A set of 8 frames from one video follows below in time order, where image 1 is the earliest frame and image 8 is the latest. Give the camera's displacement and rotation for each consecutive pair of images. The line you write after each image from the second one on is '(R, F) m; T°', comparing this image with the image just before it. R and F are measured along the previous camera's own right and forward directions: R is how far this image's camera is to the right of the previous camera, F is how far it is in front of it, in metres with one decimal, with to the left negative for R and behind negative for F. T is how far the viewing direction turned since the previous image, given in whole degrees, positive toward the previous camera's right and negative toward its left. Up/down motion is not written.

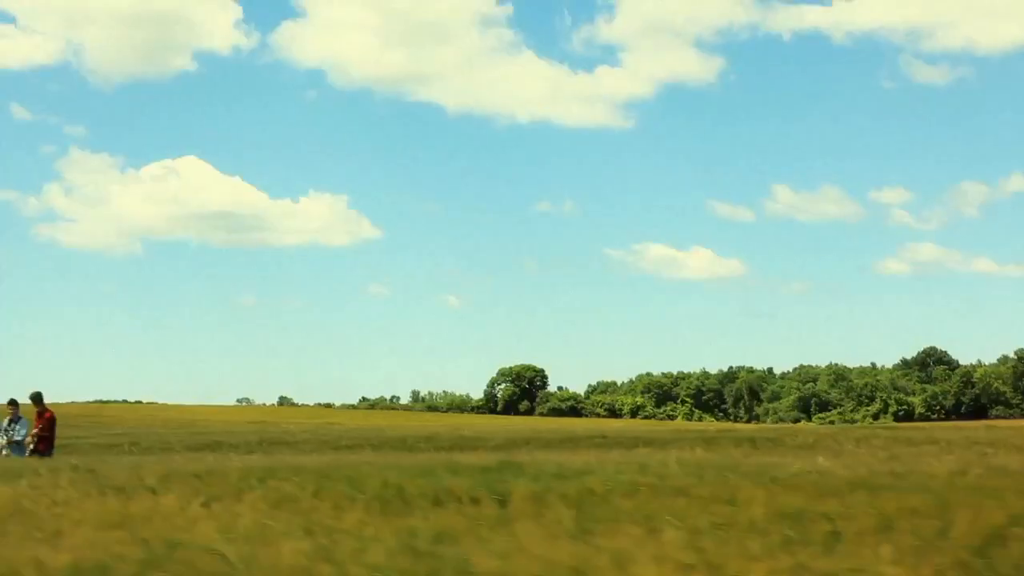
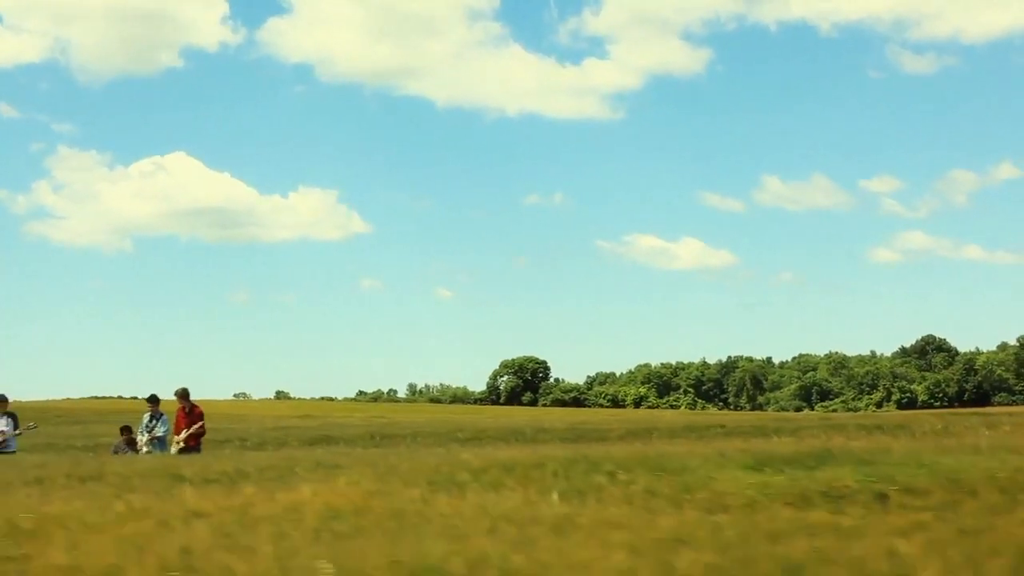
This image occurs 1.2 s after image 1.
(-4.8, +1.0) m; 0°
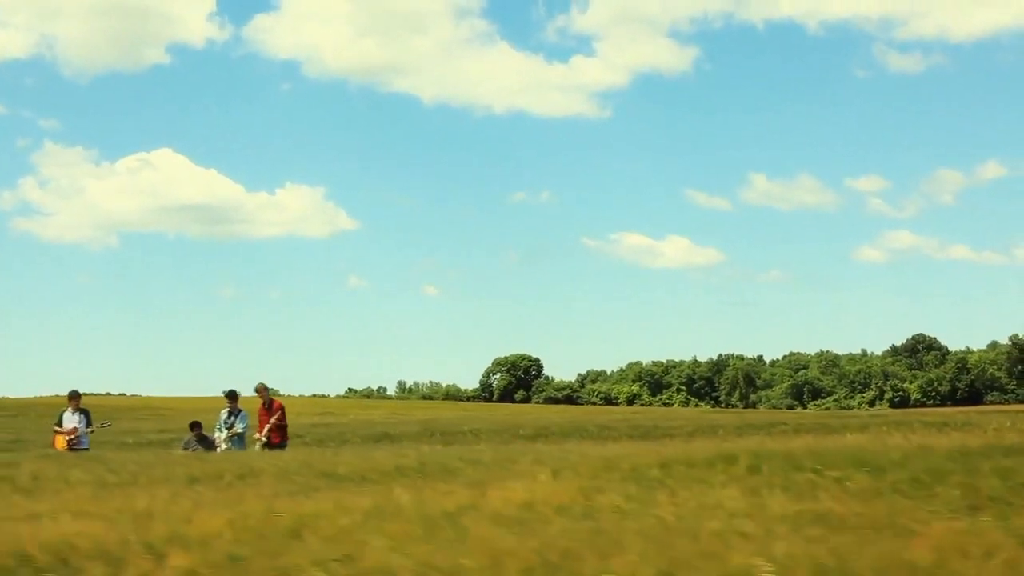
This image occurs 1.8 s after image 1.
(-2.9, +0.6) m; +1°
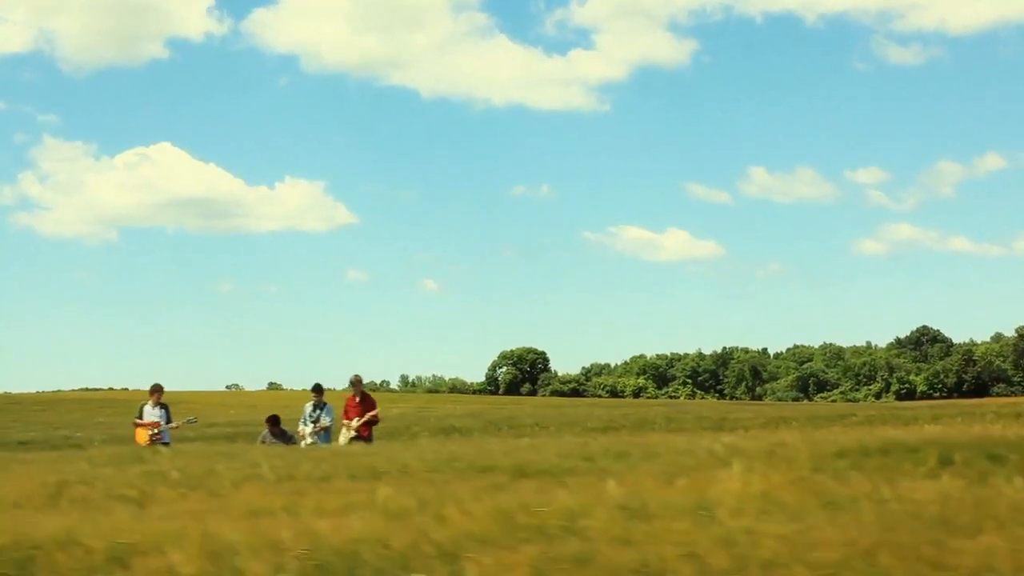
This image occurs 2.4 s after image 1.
(-2.5, +0.5) m; 0°
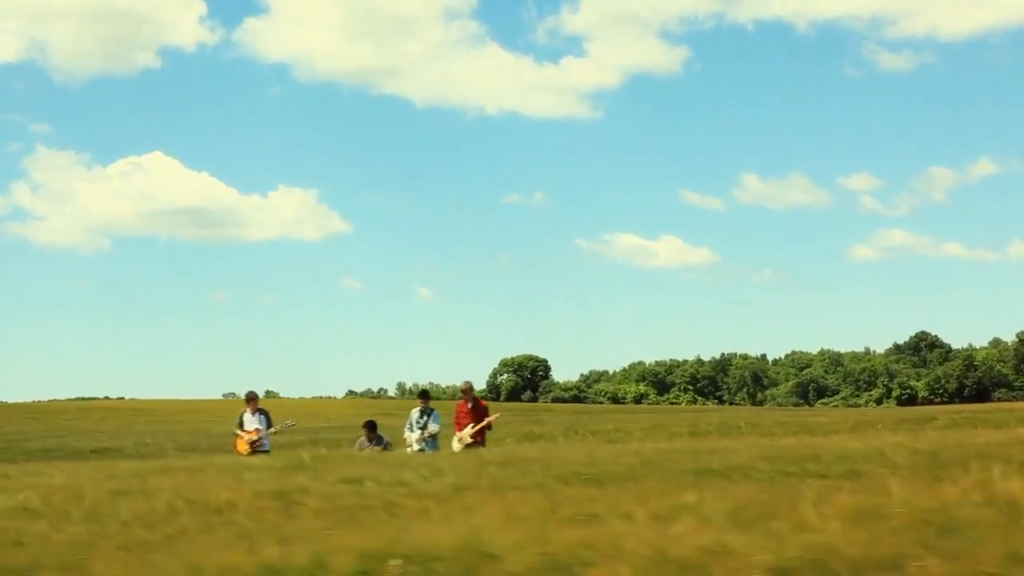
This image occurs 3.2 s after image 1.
(-3.2, +0.6) m; 0°
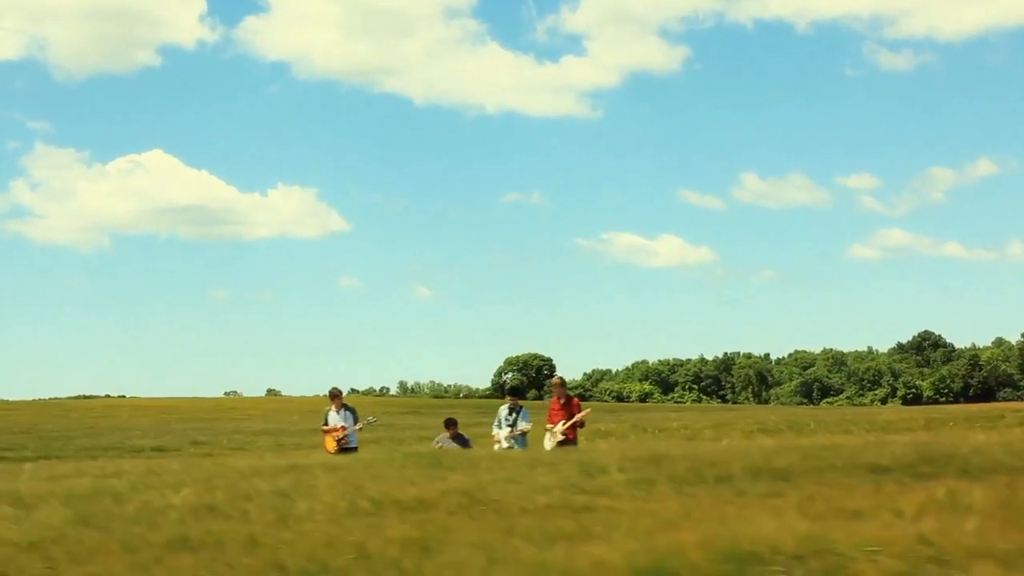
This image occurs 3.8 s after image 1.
(-2.5, +0.3) m; 0°
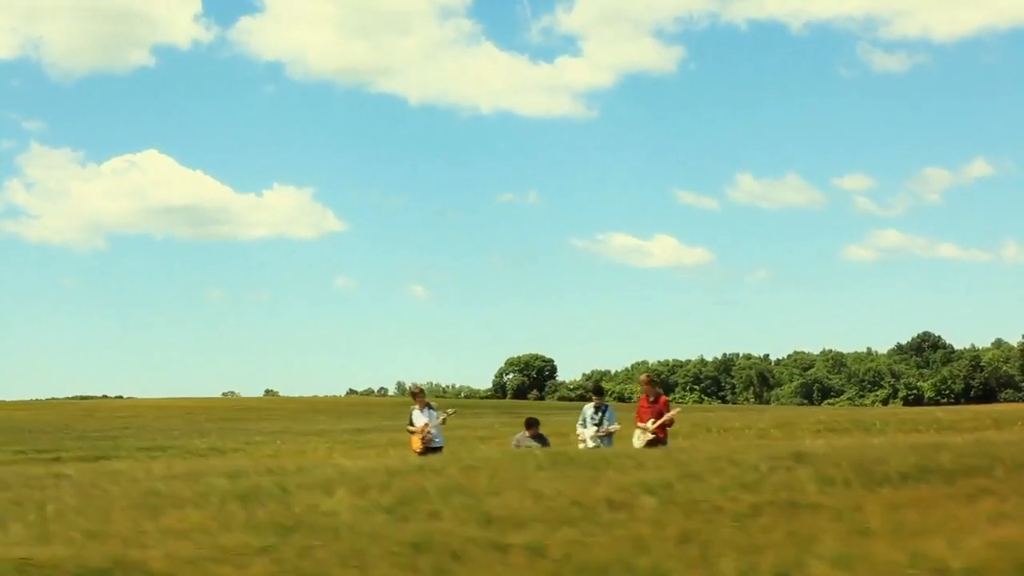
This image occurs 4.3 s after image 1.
(-2.5, +0.2) m; 0°
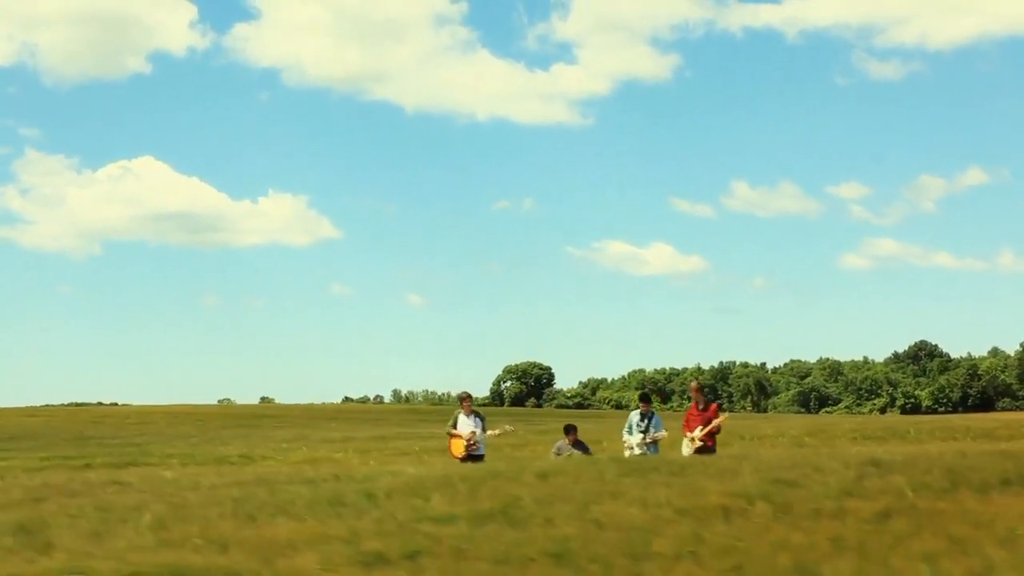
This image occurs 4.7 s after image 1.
(-1.4, +0.2) m; 0°
